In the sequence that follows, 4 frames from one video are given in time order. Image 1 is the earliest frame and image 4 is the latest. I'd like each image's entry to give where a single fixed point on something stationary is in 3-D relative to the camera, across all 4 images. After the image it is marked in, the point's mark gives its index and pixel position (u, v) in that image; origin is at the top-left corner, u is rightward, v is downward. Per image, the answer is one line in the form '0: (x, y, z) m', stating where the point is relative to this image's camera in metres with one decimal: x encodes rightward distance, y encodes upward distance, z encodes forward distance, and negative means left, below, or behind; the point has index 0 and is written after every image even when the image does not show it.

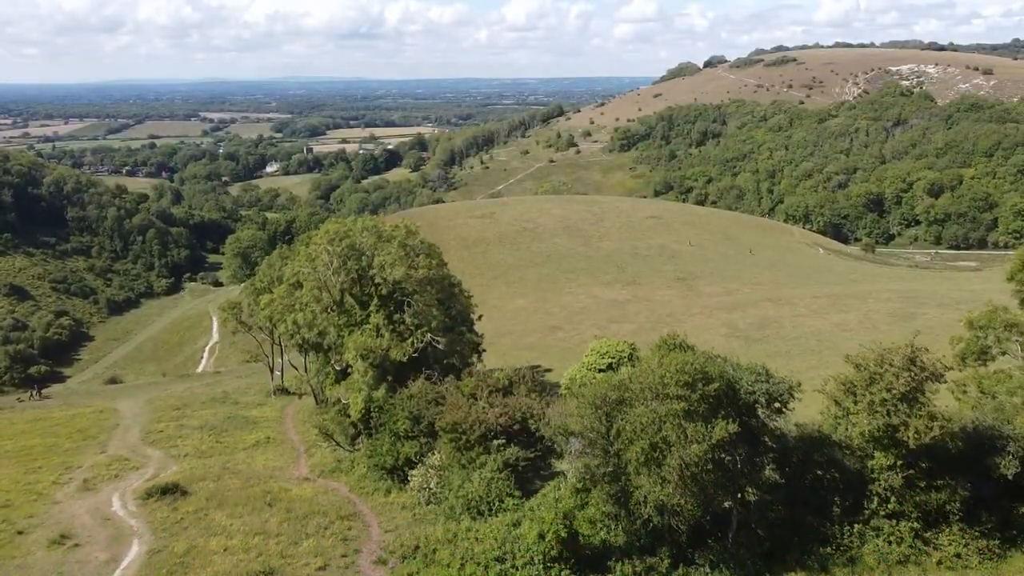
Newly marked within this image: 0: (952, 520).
0: (+10.9, -5.7, +16.9) m
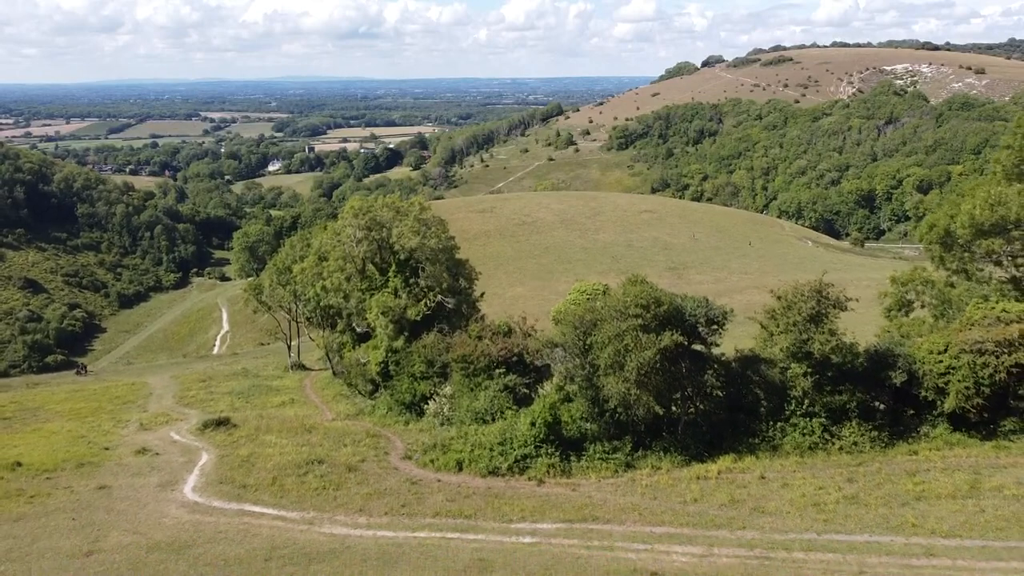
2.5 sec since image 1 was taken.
0: (+10.8, -4.1, +21.8) m
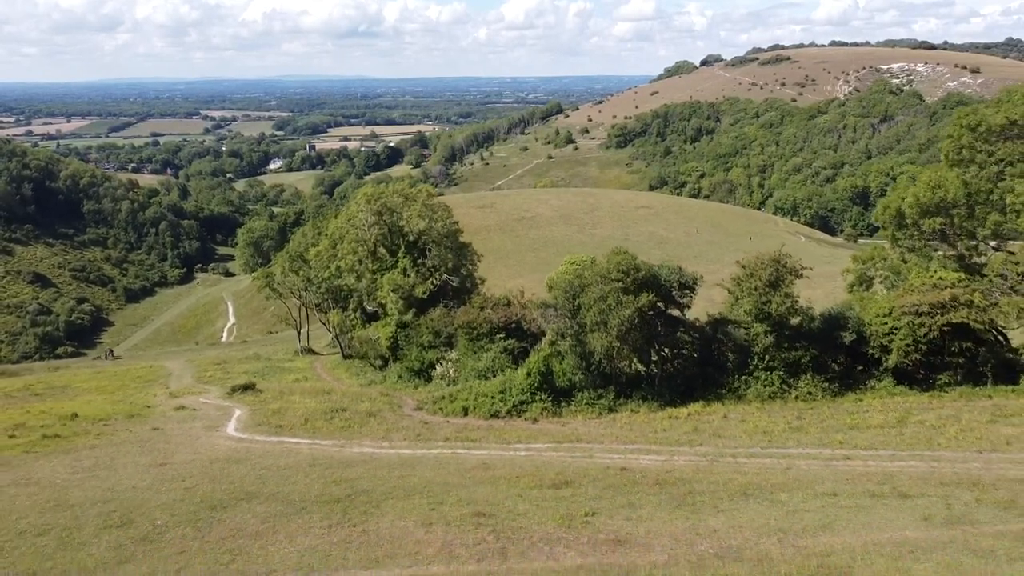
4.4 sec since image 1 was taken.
0: (+10.8, -3.0, +25.0) m
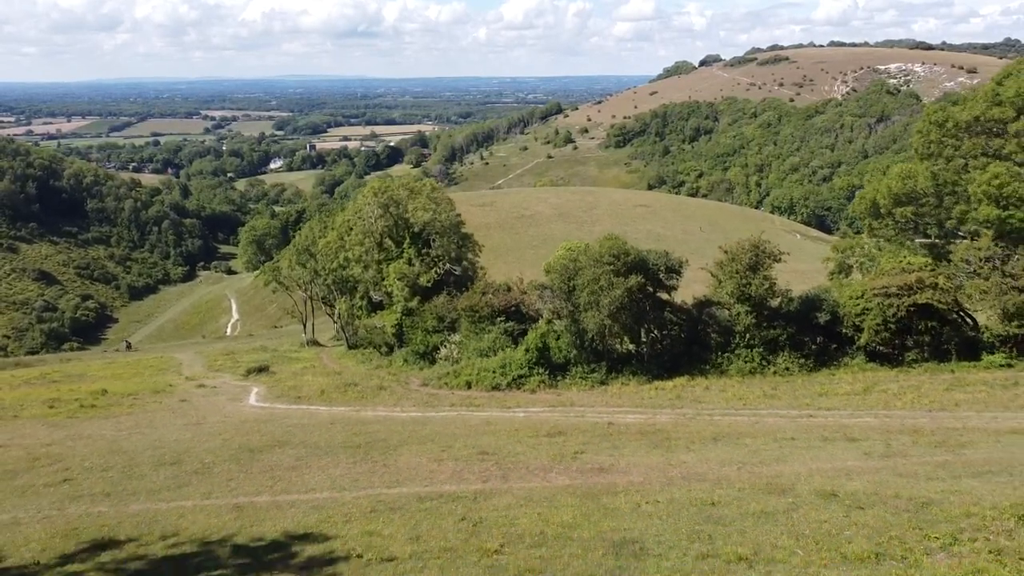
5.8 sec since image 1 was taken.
0: (+10.8, -2.4, +27.0) m
